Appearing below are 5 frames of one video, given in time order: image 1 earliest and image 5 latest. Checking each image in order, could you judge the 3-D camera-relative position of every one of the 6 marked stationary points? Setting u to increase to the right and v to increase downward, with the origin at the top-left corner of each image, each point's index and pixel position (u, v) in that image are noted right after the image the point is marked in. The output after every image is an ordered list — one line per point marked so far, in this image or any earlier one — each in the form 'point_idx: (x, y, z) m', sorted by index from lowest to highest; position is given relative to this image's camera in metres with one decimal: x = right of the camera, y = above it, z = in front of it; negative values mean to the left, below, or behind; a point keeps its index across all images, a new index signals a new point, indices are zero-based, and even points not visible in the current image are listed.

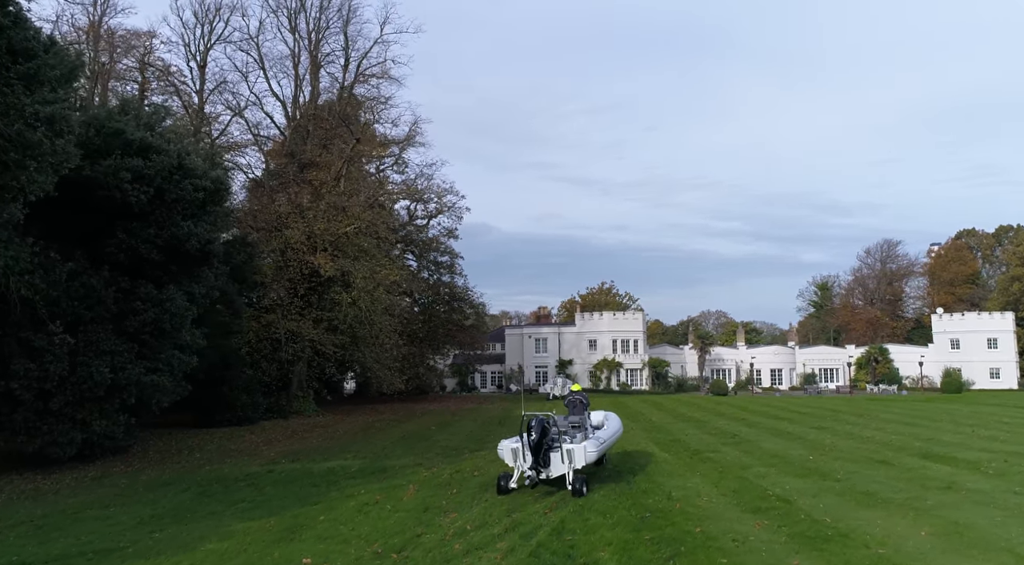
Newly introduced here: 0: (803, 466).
0: (+5.5, -3.5, +15.6) m
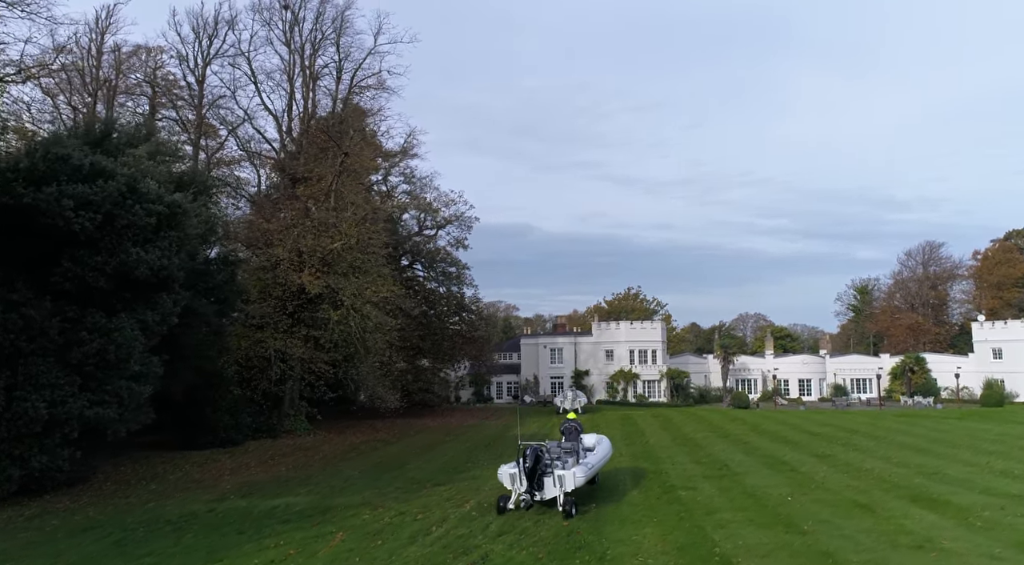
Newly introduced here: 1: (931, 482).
0: (+4.6, -4.0, +14.5) m
1: (+8.9, -4.2, +17.6) m
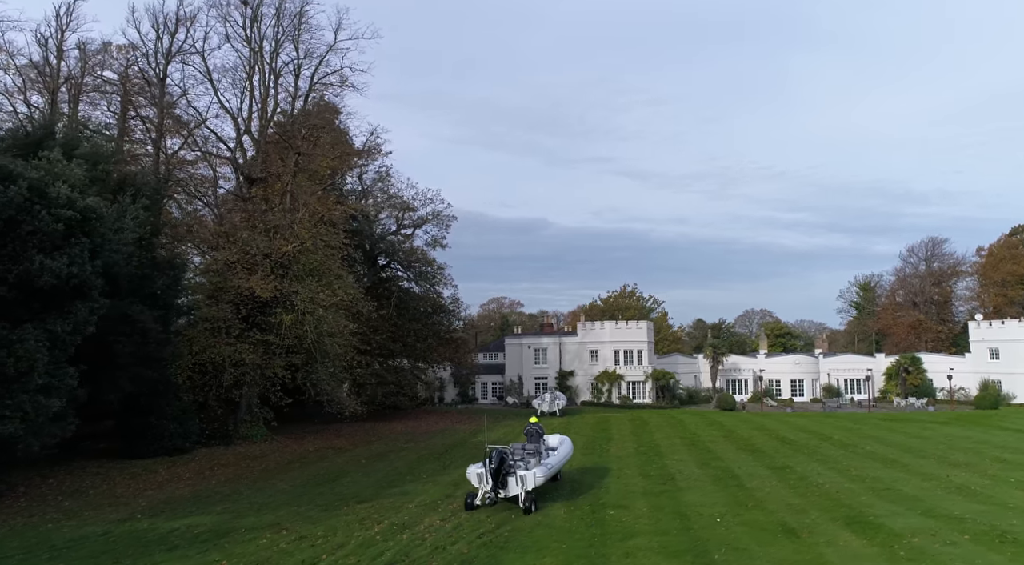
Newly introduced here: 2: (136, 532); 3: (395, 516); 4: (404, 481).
0: (+3.0, -4.2, +13.7) m
1: (+7.4, -4.4, +16.8) m
2: (-6.4, -4.2, +14.1) m
3: (-2.2, -4.4, +15.5) m
4: (-2.5, -4.7, +19.6) m
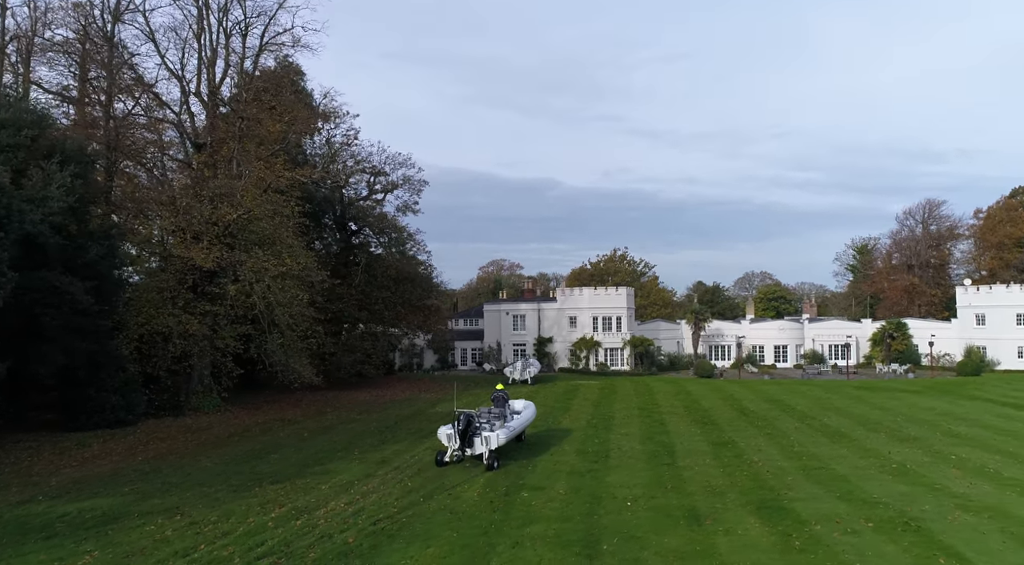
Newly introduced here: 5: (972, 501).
0: (+1.4, -3.8, +13.3) m
1: (+5.7, -3.9, +16.4) m
2: (-8.1, -3.9, +13.8) m
3: (-3.8, -3.9, +15.2) m
4: (-4.2, -4.1, +19.3) m
5: (+7.7, -3.7, +13.9) m
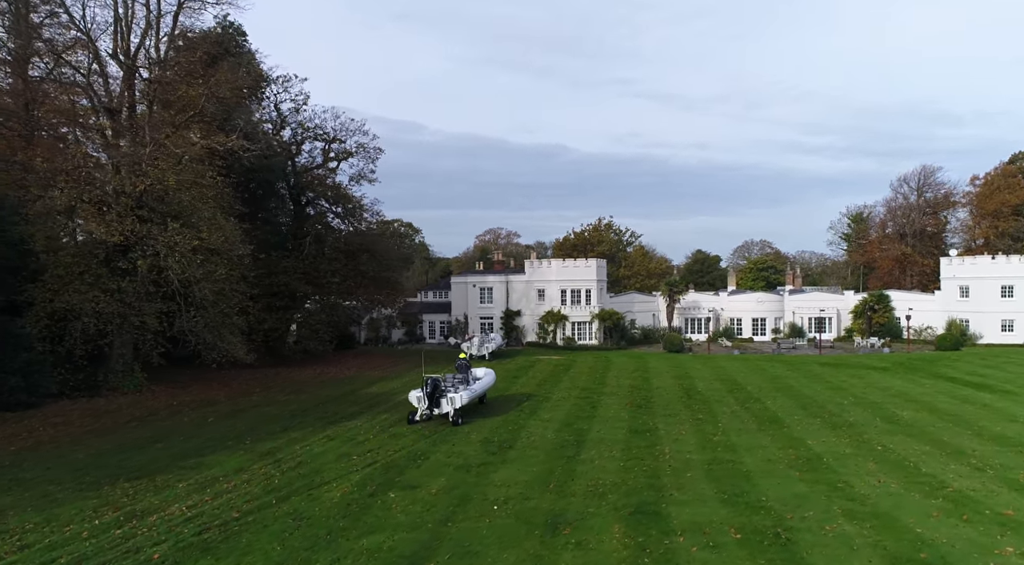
0: (-1.0, -3.6, +12.1) m
1: (+3.4, -3.6, +15.1) m
2: (-10.4, -3.6, +12.7) m
3: (-6.2, -3.6, +14.0) m
4: (-6.4, -3.6, +18.1) m
5: (+5.4, -3.4, +12.6) m
